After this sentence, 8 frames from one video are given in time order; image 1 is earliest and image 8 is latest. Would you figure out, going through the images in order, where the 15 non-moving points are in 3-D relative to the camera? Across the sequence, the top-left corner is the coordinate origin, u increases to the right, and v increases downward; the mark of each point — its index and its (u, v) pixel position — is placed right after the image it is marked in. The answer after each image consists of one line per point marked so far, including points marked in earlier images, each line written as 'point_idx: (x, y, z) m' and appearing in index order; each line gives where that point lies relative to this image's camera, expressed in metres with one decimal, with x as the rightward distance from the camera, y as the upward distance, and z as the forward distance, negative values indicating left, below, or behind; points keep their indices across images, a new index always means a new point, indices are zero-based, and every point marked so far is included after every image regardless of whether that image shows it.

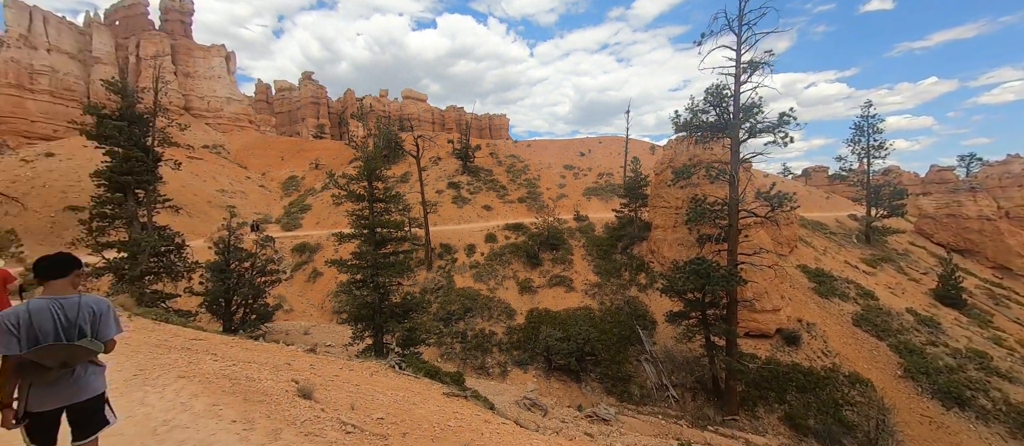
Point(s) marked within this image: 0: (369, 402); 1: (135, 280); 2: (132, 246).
0: (-2.3, -2.9, +5.7) m
1: (-14.6, -2.2, +13.7) m
2: (-14.8, -0.9, +13.9) m
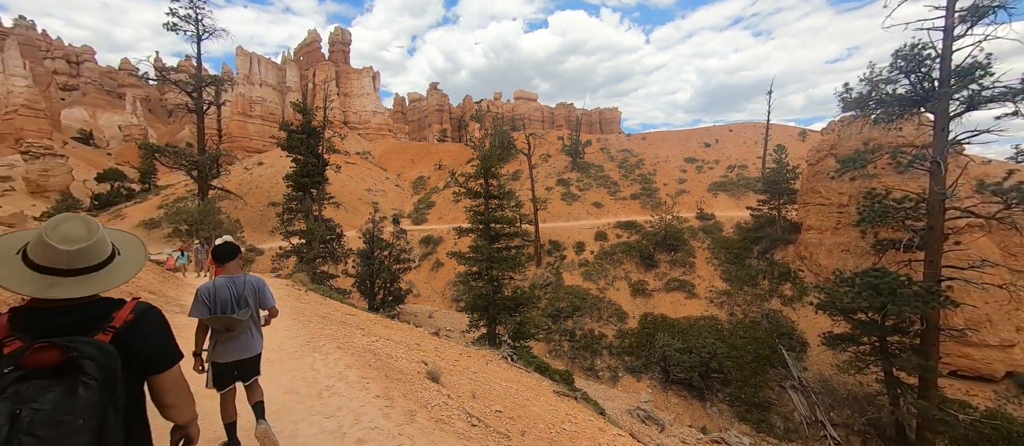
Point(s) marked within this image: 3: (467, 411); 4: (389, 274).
0: (-0.4, -2.8, +5.8) m
1: (-9.8, -1.8, +17.1) m
2: (-9.9, -0.5, +17.3) m
3: (-0.5, -2.1, +4.0) m
4: (-6.8, -2.9, +19.6) m
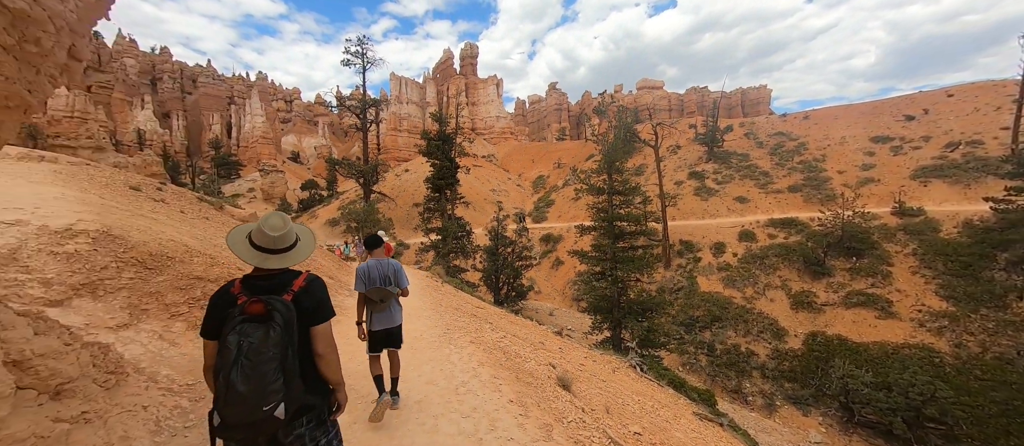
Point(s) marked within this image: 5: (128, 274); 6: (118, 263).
0: (+1.6, -2.7, +5.2) m
1: (-3.6, -1.7, +18.9) m
2: (-3.6, -0.4, +19.2) m
3: (+0.9, -2.1, +3.5) m
4: (+0.1, -2.7, +20.3) m
5: (-4.1, -0.5, +3.7) m
6: (-4.2, -0.4, +3.7) m
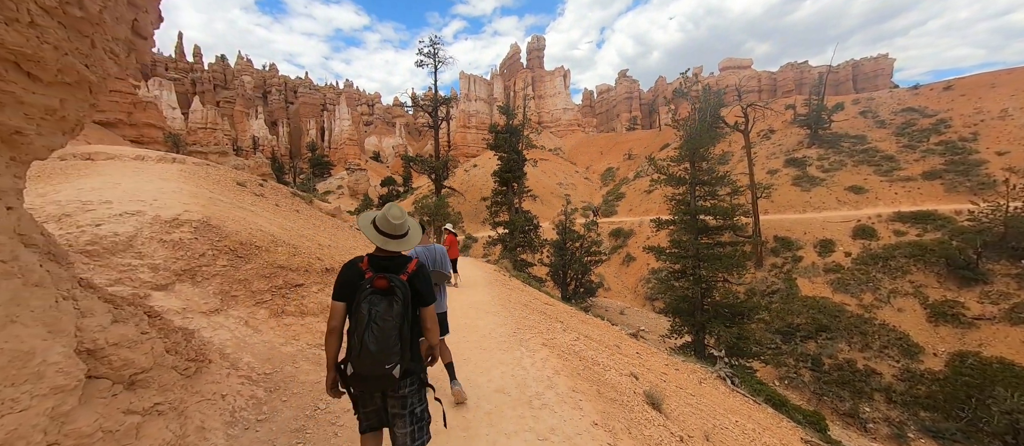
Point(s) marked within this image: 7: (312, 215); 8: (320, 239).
0: (+2.6, -2.6, +4.4) m
1: (0.0, -1.4, +18.8) m
2: (0.0, -0.1, +19.0) m
3: (+1.6, -2.0, +2.8) m
4: (+3.9, -2.4, +19.5) m
5: (-3.3, -0.4, +4.0) m
6: (-3.4, -0.3, +4.0) m
7: (-5.4, +0.2, +9.4) m
8: (-3.8, -0.3, +6.8) m
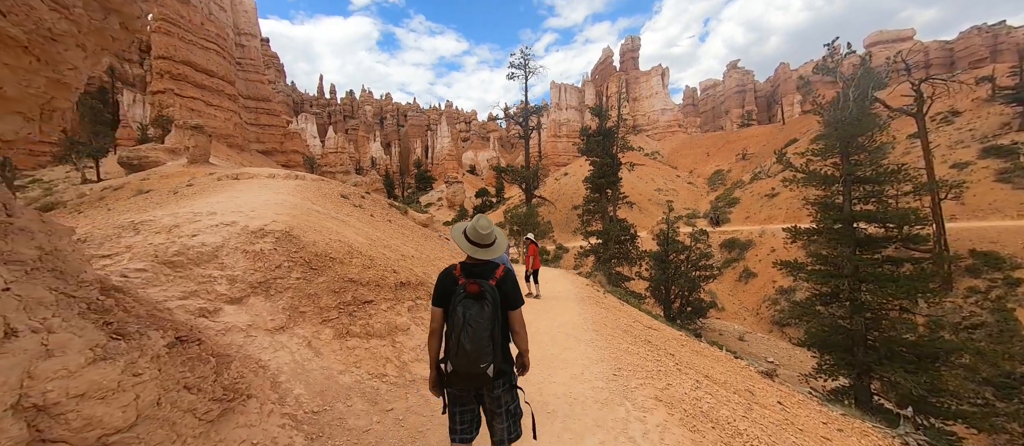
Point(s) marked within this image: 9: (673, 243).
0: (+3.5, -2.7, +2.7) m
1: (+4.7, -1.8, +17.3) m
2: (+4.7, -0.5, +17.5) m
3: (+2.1, -2.0, +1.4) m
4: (+8.5, -2.8, +17.0) m
5: (-2.3, -0.5, +3.8) m
6: (-2.4, -0.4, +3.8) m
7: (-3.0, -0.1, +9.6) m
8: (-2.1, -0.5, +6.7) m
9: (+8.2, -1.0, +18.0) m
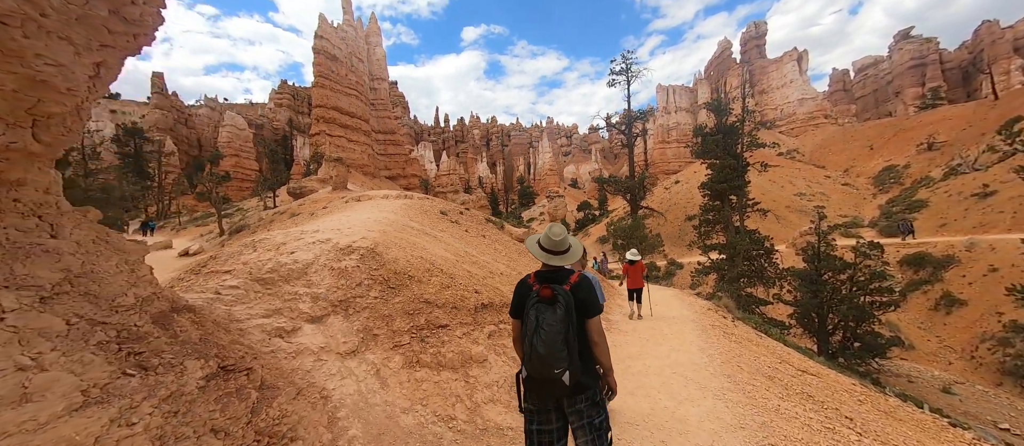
0: (+3.8, -2.7, +0.8) m
1: (+9.1, -2.4, +14.5) m
2: (+9.2, -1.0, +14.8) m
3: (+2.2, -2.0, 0.0) m
4: (+12.8, -3.2, +13.1) m
5: (-1.4, -0.7, +3.6) m
6: (-1.5, -0.6, +3.7) m
7: (-0.4, -0.5, +9.4) m
8: (-0.4, -0.8, +6.3) m
9: (+12.8, -1.5, +14.3) m
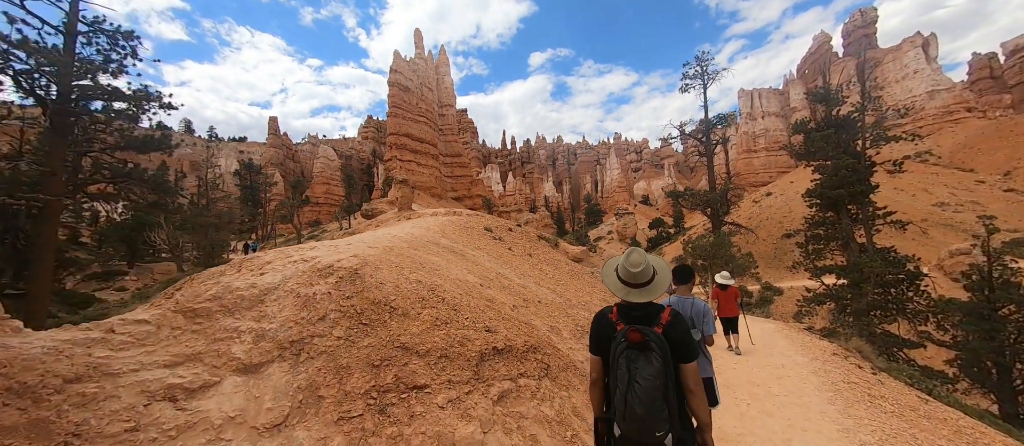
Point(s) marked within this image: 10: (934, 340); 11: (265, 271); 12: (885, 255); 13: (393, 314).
0: (+3.4, -2.5, -1.2) m
1: (+11.2, -2.9, +11.3) m
2: (+11.3, -1.6, +11.6) m
3: (+1.5, -1.8, -1.6) m
4: (+14.4, -3.6, +9.1) m
5: (-1.3, -0.8, +2.7) m
6: (-1.3, -0.7, +2.8) m
7: (+0.8, -0.8, +8.1) m
8: (+0.2, -1.0, +5.1) m
9: (+14.6, -1.9, +10.4) m
10: (+13.8, -3.8, +11.4) m
11: (-2.3, -0.4, +3.3) m
12: (+12.6, -1.1, +12.0) m
13: (-0.9, -0.8, +3.0) m
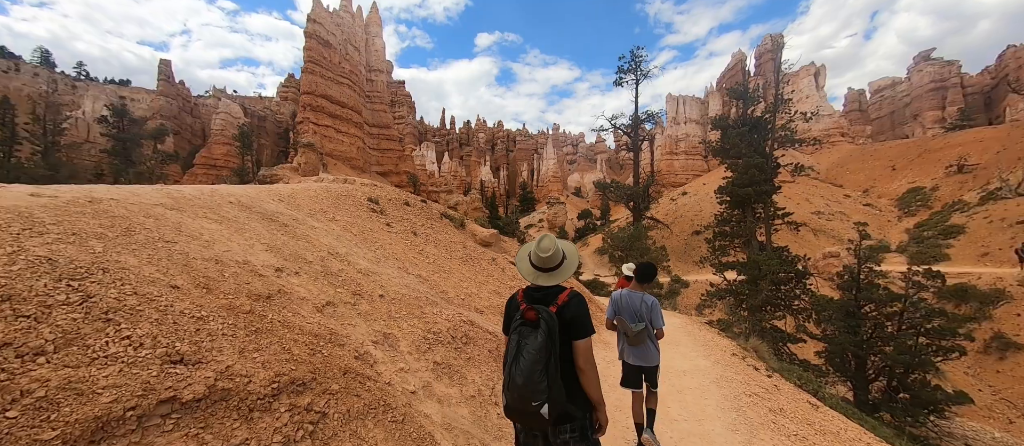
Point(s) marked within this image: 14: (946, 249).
0: (+2.7, -2.6, -1.9) m
1: (+8.1, -2.8, +11.7) m
2: (+8.2, -1.5, +12.0) m
3: (+1.0, -1.8, -2.7) m
4: (+11.7, -3.9, +10.2) m
5: (-2.5, -0.4, +1.0) m
6: (-2.5, -0.3, +1.1) m
7: (-1.4, -0.3, +6.7) m
8: (-1.4, -0.6, +3.7) m
9: (+11.7, -2.1, +11.4) m
10: (+10.6, -4.0, +12.4) m
11: (-3.5, 0.0, +1.3) m
12: (+9.5, -1.1, +12.6) m
13: (-2.2, -0.4, +1.3) m
14: (+24.0, -1.4, +18.9) m
